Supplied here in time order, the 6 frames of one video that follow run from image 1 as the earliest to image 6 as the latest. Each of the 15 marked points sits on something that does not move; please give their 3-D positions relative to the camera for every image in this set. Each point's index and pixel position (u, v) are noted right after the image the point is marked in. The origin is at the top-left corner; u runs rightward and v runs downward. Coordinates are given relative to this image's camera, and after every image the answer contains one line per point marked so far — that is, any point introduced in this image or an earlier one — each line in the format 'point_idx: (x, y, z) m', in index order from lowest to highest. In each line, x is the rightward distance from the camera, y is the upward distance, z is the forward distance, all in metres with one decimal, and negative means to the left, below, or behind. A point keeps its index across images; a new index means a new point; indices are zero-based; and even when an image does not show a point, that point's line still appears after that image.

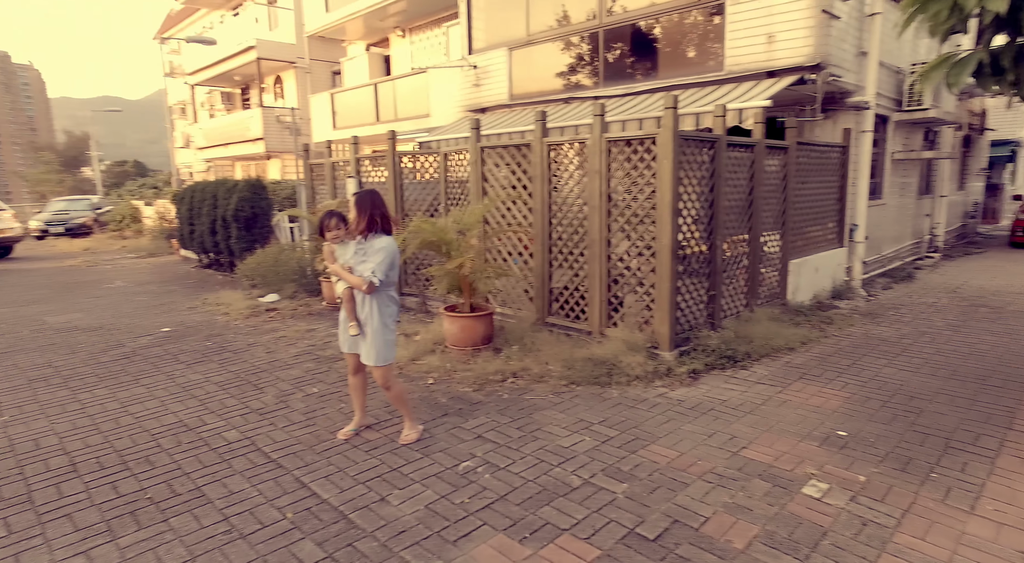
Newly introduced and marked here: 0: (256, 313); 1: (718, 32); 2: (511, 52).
0: (-3.4, -0.4, +8.4) m
1: (+2.7, +3.4, +8.5) m
2: (0.0, +4.2, +11.5) m
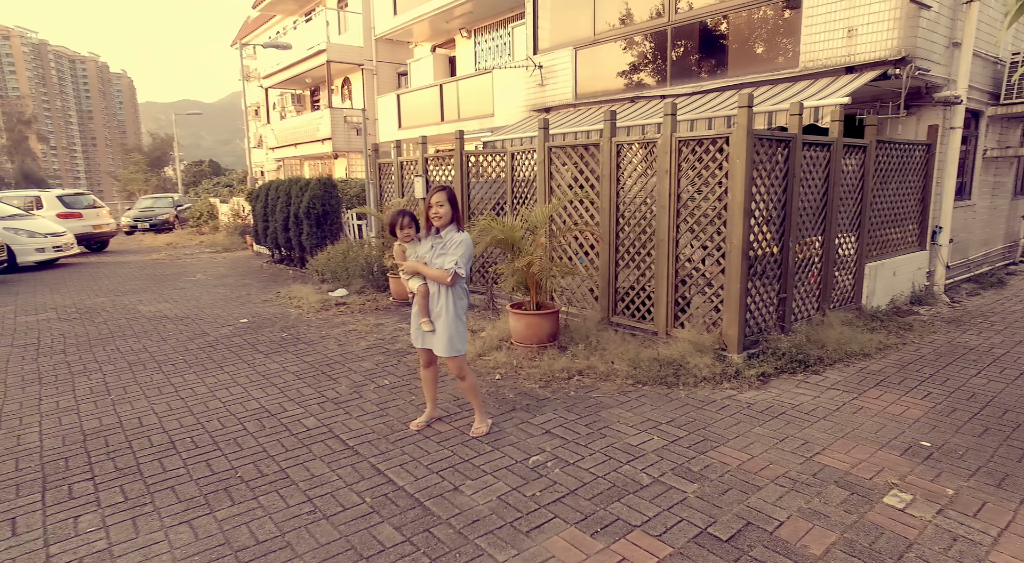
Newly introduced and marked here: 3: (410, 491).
0: (-2.6, -0.4, +8.8) m
1: (+3.6, +3.3, +8.3) m
2: (+1.2, +4.2, +11.5) m
3: (-0.6, -1.2, +3.6) m
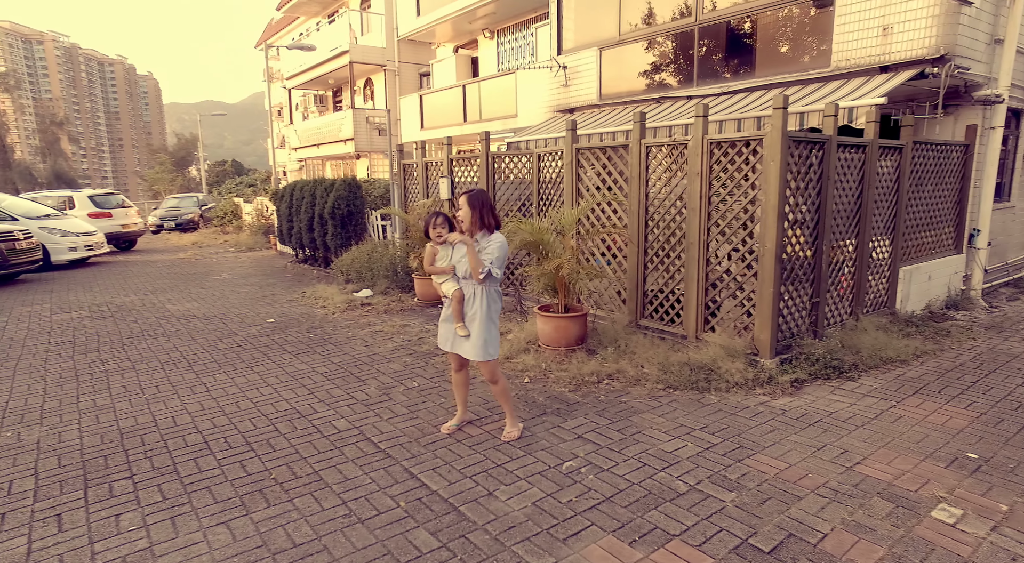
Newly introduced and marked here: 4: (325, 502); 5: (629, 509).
0: (-2.2, -0.4, +8.8) m
1: (+4.0, +3.3, +8.1) m
2: (+1.6, +4.2, +11.5) m
3: (-0.4, -1.2, +3.6) m
4: (-1.1, -1.3, +3.6) m
5: (+0.6, -1.2, +3.4) m
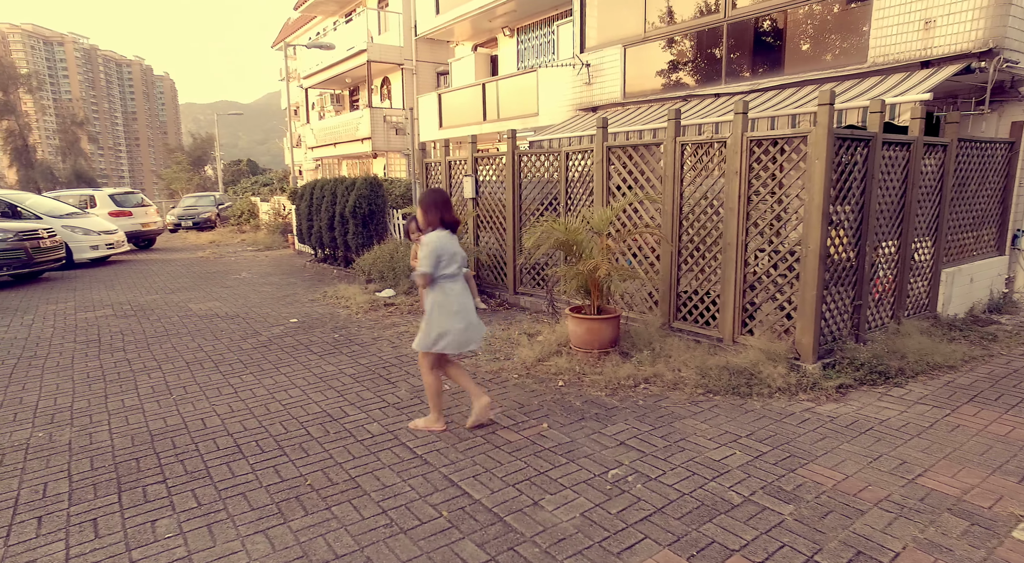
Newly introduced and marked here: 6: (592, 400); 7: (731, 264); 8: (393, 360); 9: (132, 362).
0: (-1.9, -0.4, +8.7) m
1: (+4.3, +3.3, +7.9) m
2: (+2.0, +4.2, +11.3) m
3: (-0.1, -1.2, +3.5) m
4: (-0.8, -1.3, +3.4) m
5: (+0.9, -1.2, +3.3) m
6: (+0.6, -0.9, +5.0) m
7: (+2.1, +0.2, +5.9) m
8: (-1.2, -0.8, +6.3) m
9: (-3.9, -0.8, +6.4) m
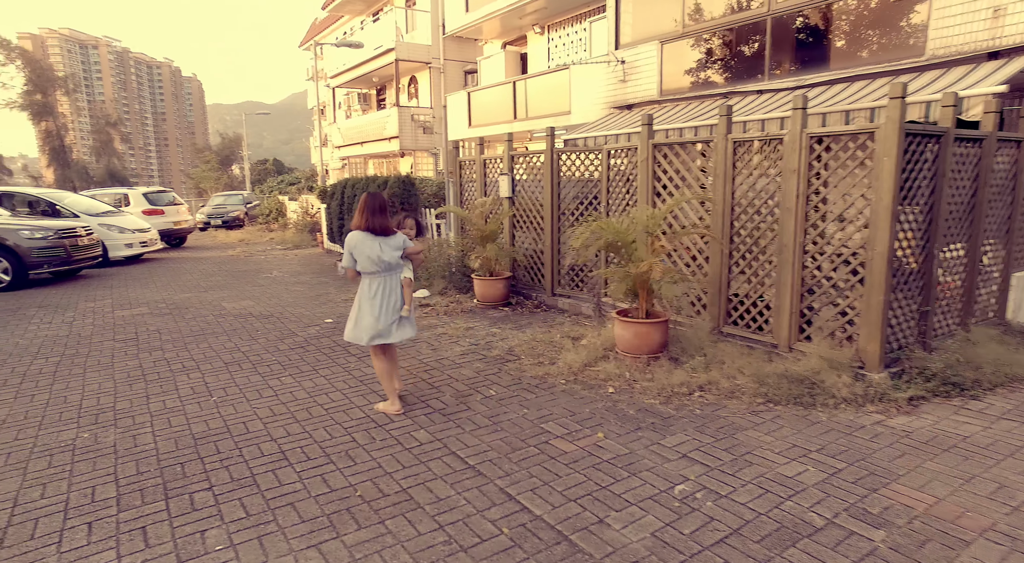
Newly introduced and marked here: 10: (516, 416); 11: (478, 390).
0: (-1.4, -0.4, +8.6) m
1: (+4.8, +3.2, +7.6) m
2: (+2.7, +4.1, +11.0) m
3: (+0.2, -1.2, +3.3) m
4: (-0.5, -1.3, +3.3) m
5: (+1.2, -1.3, +3.0) m
6: (+1.0, -1.0, +4.8) m
7: (+2.5, +0.1, +5.7) m
8: (-0.8, -0.8, +6.1) m
9: (-3.5, -0.8, +6.3) m
10: (0.0, -1.0, +4.7) m
11: (-0.3, -0.9, +5.3) m
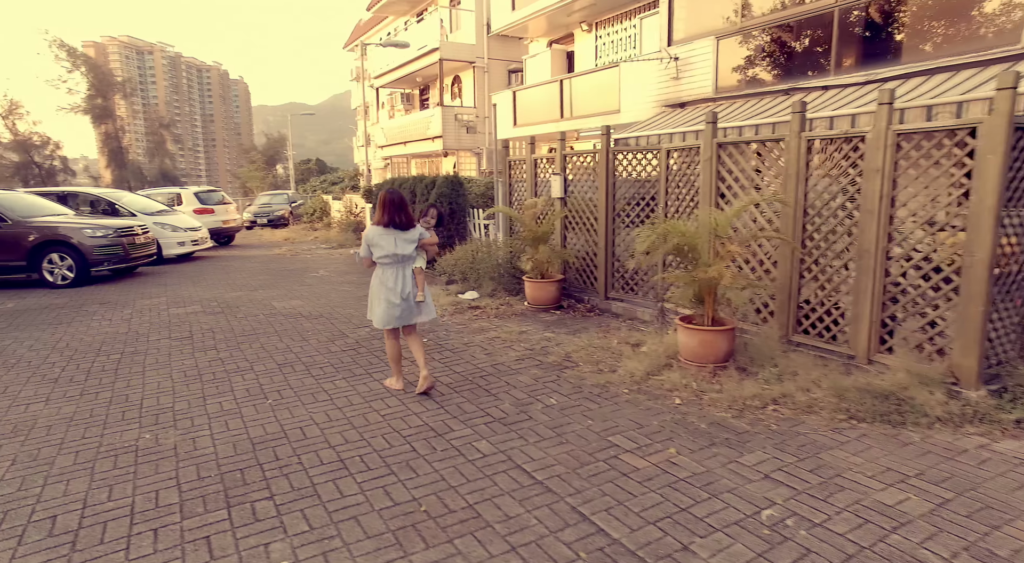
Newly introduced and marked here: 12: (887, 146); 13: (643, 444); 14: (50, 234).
0: (-0.7, -0.4, +8.4) m
1: (+5.5, +3.1, +7.1) m
2: (+3.5, +4.1, +10.6) m
3: (+0.6, -1.3, +3.0) m
4: (-0.1, -1.3, +3.1) m
5: (+1.6, -1.3, +2.7) m
6: (+1.5, -1.0, +4.6) m
7: (+3.0, +0.1, +5.3) m
8: (-0.2, -0.8, +5.9) m
9: (-2.9, -0.8, +6.3) m
10: (+0.5, -1.0, +4.5) m
11: (+0.2, -0.9, +5.1) m
12: (+3.0, +1.1, +5.1) m
13: (+0.9, -1.1, +4.2) m
14: (-8.0, +0.8, +10.8) m
